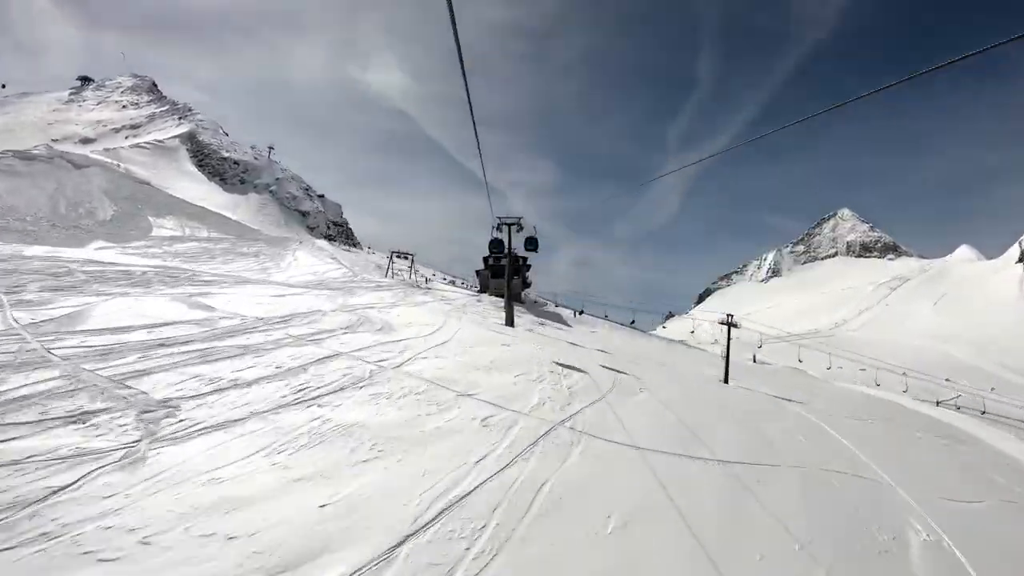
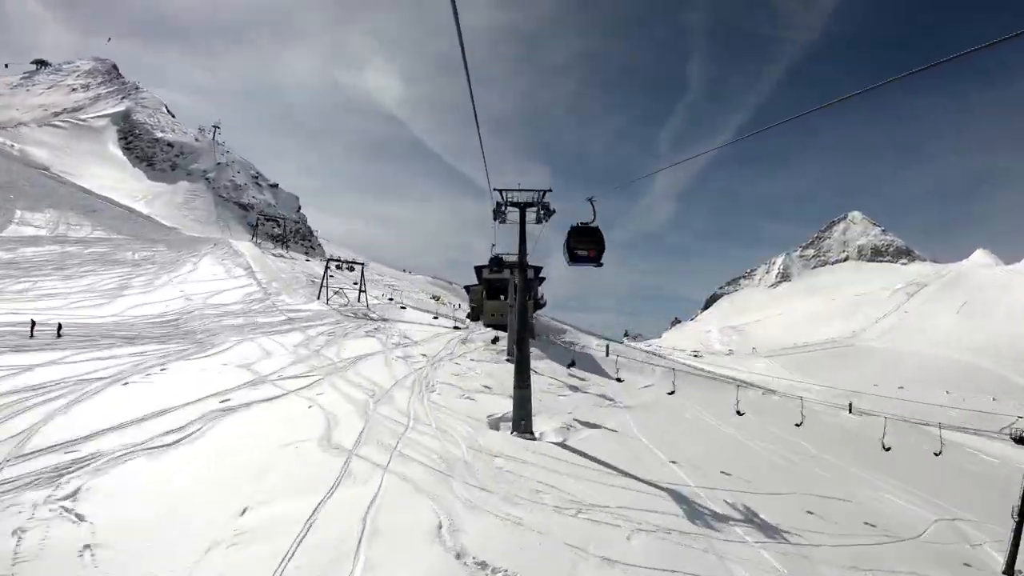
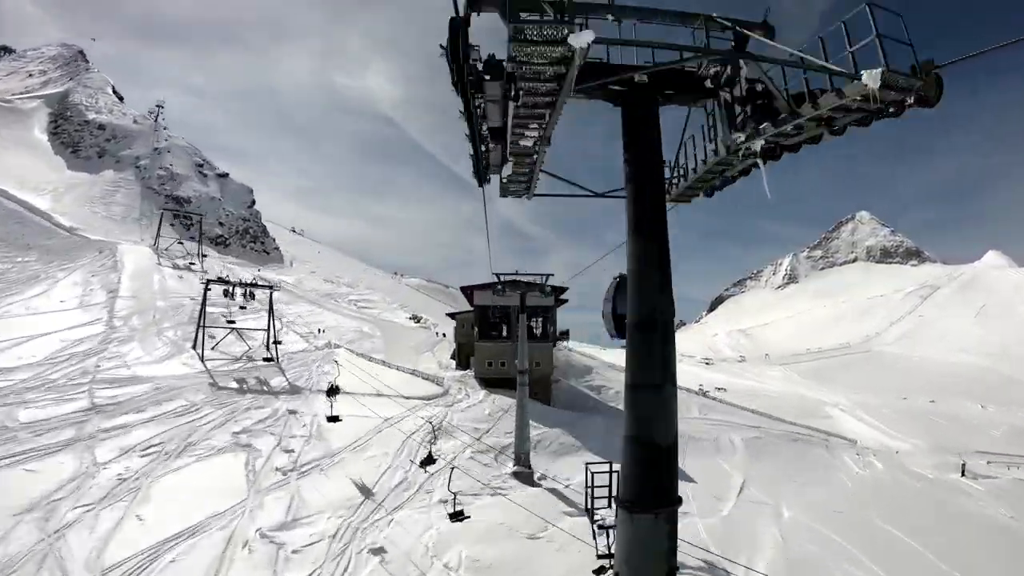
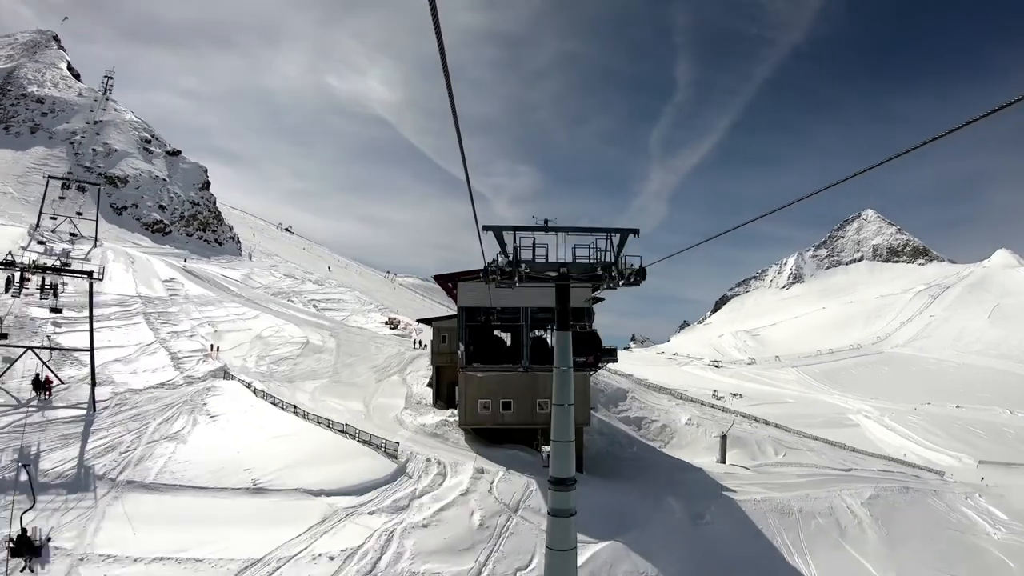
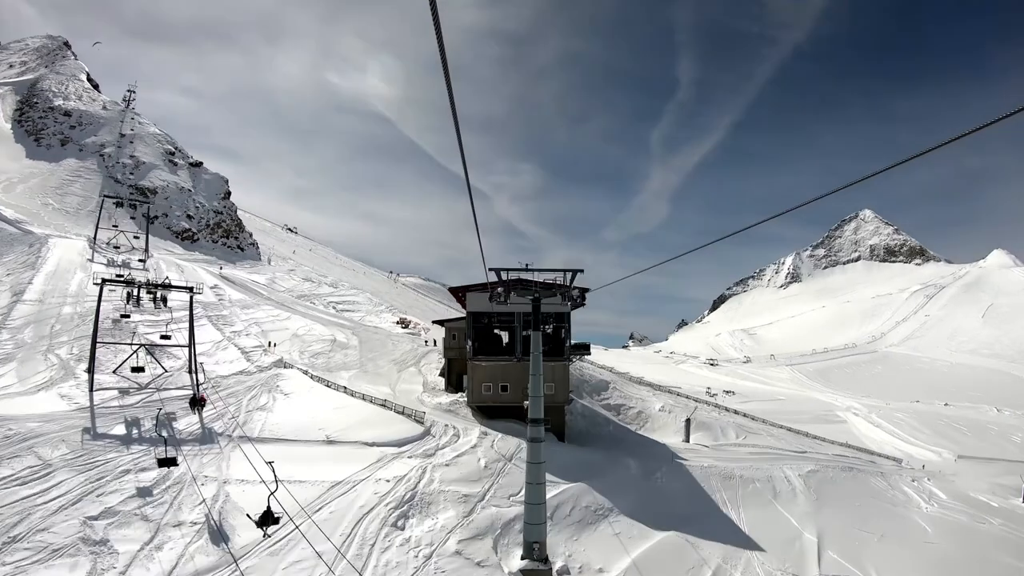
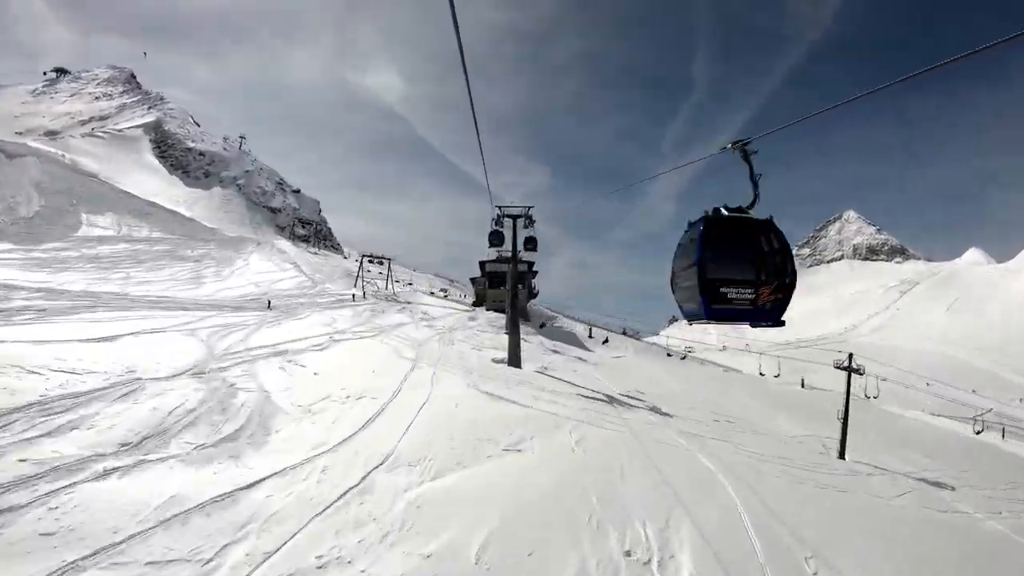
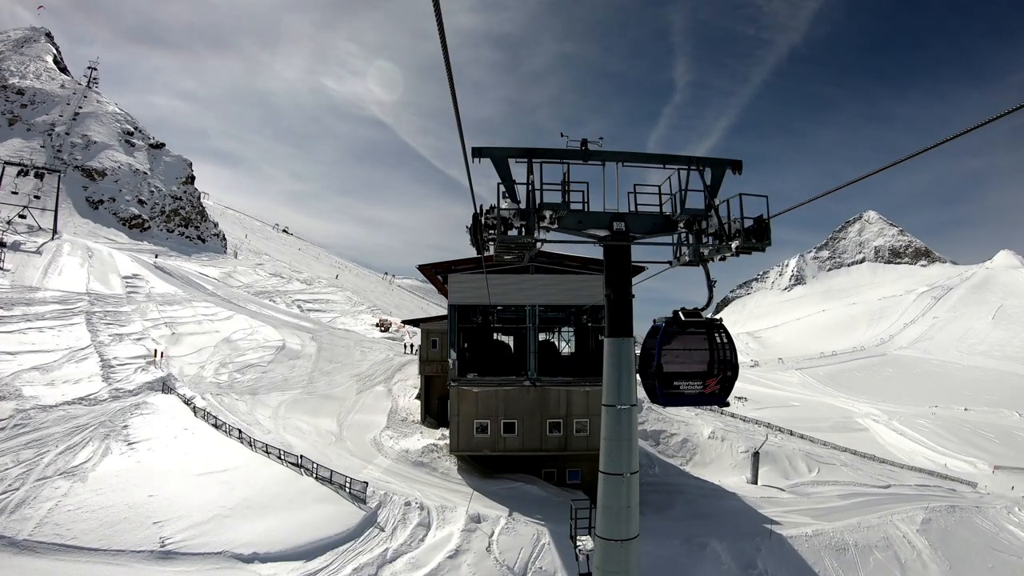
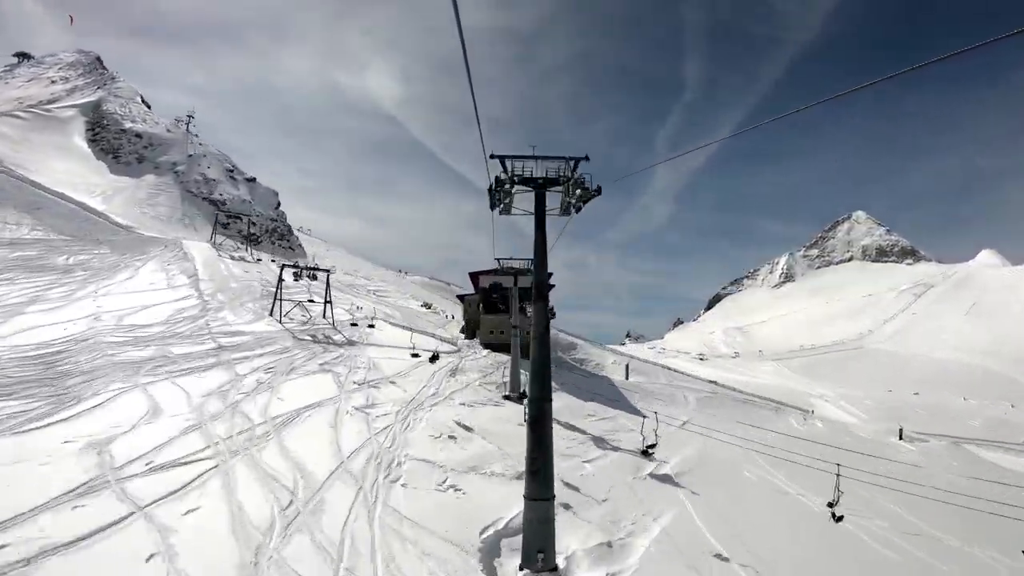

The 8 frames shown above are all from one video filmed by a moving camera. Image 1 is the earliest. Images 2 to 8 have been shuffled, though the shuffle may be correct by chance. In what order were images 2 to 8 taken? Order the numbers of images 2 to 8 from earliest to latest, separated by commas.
6, 2, 8, 3, 5, 4, 7
